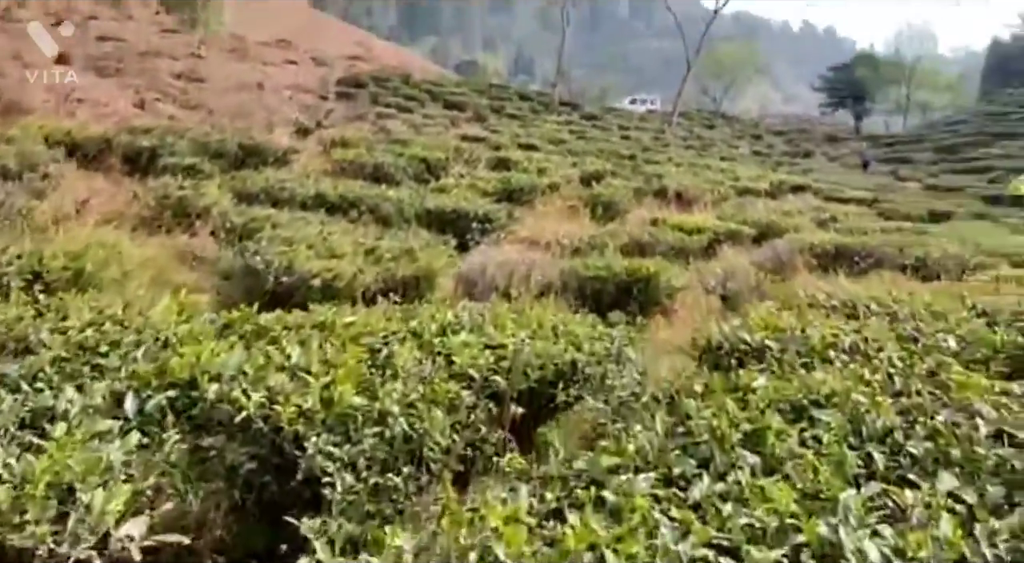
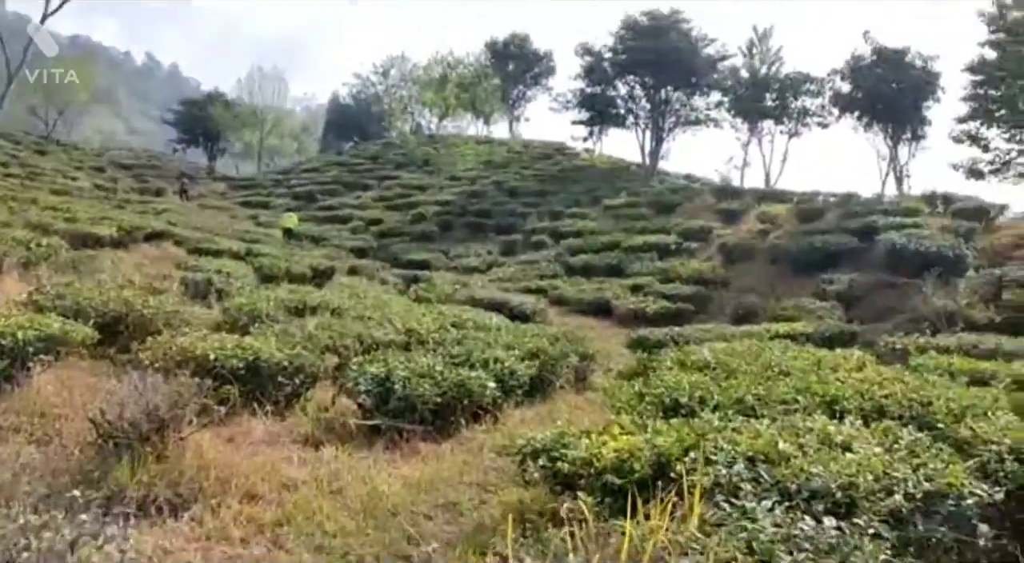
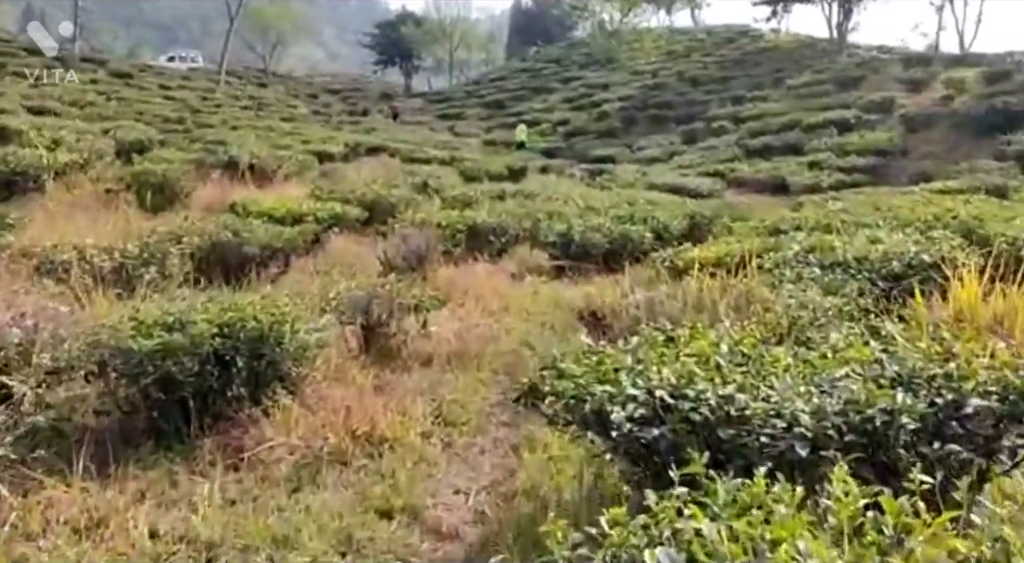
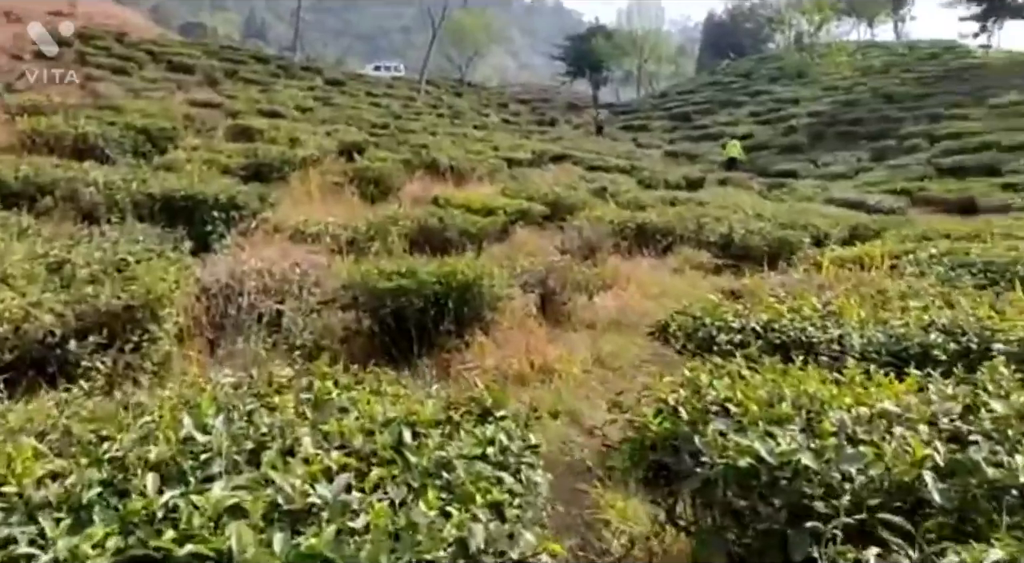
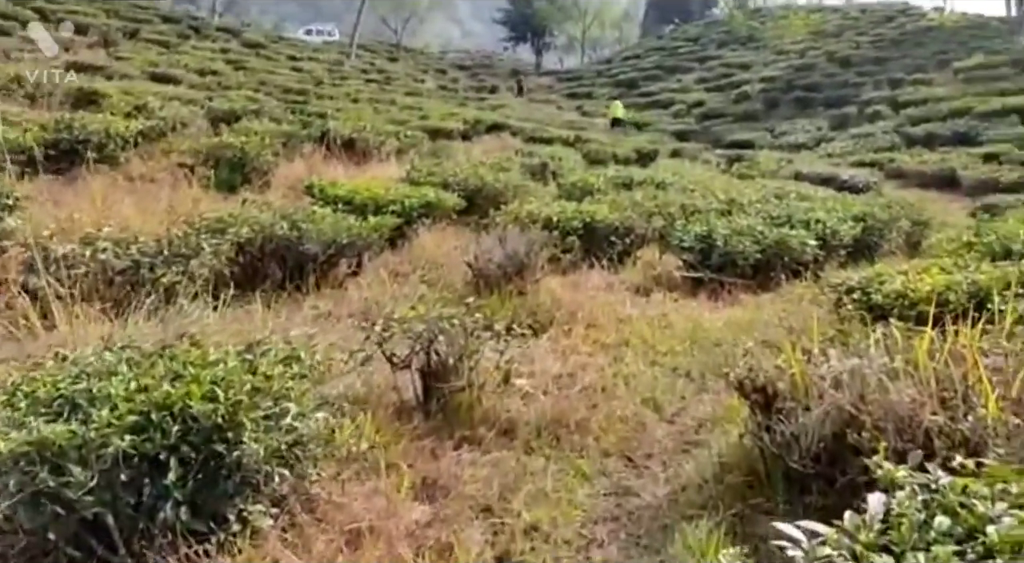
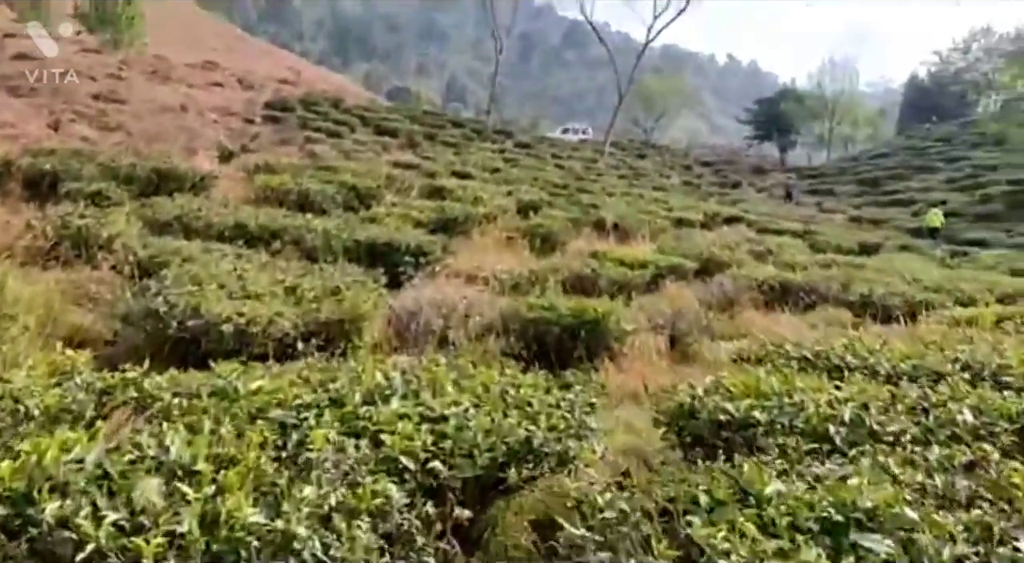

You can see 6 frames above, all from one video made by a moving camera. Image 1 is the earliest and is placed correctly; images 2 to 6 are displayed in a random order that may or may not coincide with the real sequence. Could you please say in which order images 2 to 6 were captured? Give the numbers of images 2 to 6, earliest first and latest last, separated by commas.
6, 4, 3, 5, 2
